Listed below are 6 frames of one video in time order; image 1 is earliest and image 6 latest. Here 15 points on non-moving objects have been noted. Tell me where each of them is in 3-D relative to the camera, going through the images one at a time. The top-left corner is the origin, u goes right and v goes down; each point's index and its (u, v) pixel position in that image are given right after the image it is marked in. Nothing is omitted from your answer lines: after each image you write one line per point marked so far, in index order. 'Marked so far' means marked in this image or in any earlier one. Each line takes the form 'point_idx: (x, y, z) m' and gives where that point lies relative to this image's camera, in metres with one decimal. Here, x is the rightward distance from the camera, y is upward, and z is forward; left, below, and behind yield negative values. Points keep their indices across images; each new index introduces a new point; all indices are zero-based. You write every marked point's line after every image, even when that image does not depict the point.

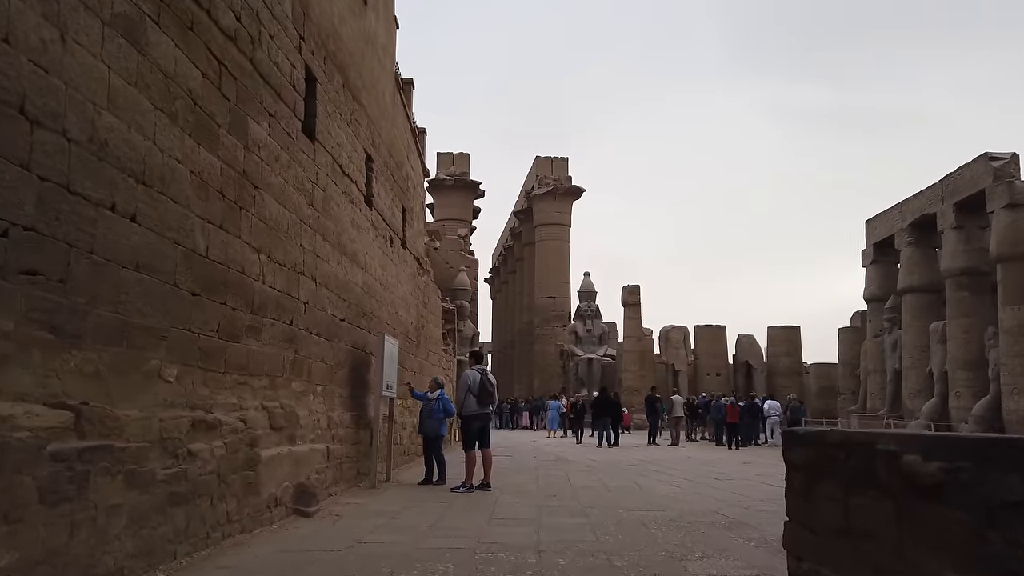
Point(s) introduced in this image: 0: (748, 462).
0: (+3.9, -2.9, +12.6) m
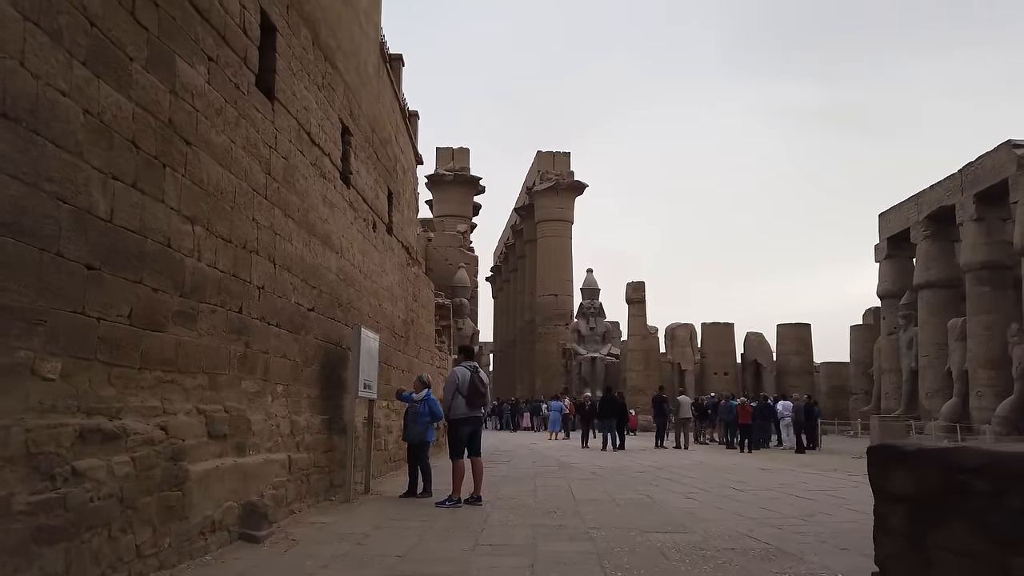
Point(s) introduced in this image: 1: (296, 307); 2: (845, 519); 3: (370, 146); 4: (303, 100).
0: (+3.9, -2.7, +11.7) m
1: (-1.8, -0.2, +6.2) m
2: (+2.6, -1.8, +6.0) m
3: (-1.7, +1.7, +9.0) m
4: (-1.8, +1.6, +6.5) m
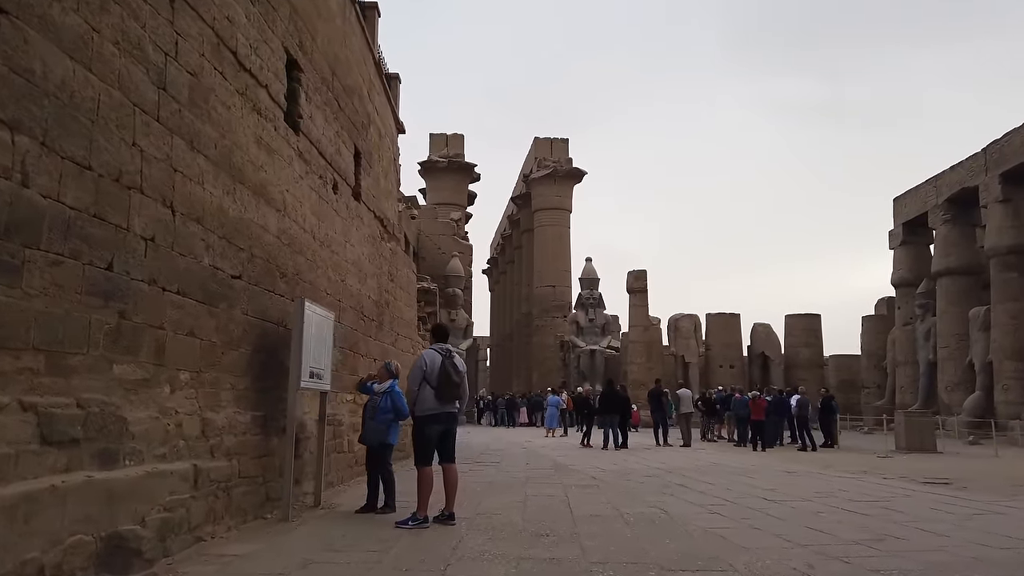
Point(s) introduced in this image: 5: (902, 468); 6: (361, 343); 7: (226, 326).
0: (+3.7, -2.4, +10.3) m
1: (-1.9, +0.1, +4.8) m
2: (+2.5, -1.6, +4.6) m
3: (-1.8, +1.9, +7.5) m
4: (-1.9, +1.8, +5.1) m
5: (+5.9, -2.7, +11.7) m
6: (-1.7, -0.6, +8.5) m
7: (-1.9, -0.2, +5.0) m
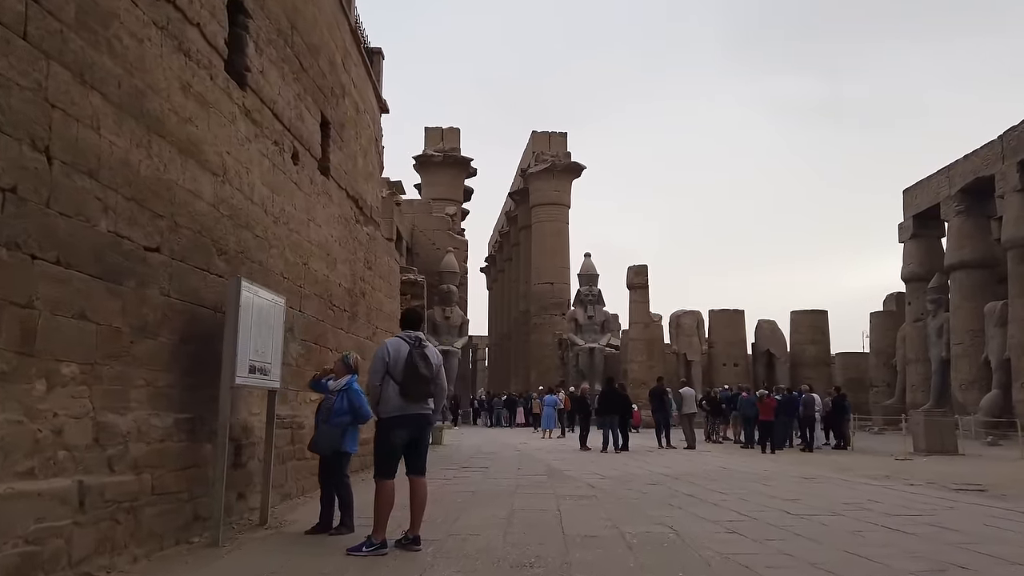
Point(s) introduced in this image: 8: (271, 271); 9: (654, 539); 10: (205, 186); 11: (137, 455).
0: (+3.6, -2.3, +9.3) m
1: (-2.0, +0.2, +3.9) m
2: (+2.4, -1.4, +3.7) m
3: (-1.9, +2.1, +6.6) m
4: (-2.0, +2.0, +4.1) m
5: (+5.8, -2.6, +10.7) m
6: (-1.8, -0.5, +7.5) m
7: (-2.0, -0.1, +4.1) m
8: (-1.9, +0.1, +5.9) m
9: (+0.9, -1.5, +4.7) m
10: (-1.9, +0.6, +4.9) m
11: (-1.9, -0.9, +4.0) m
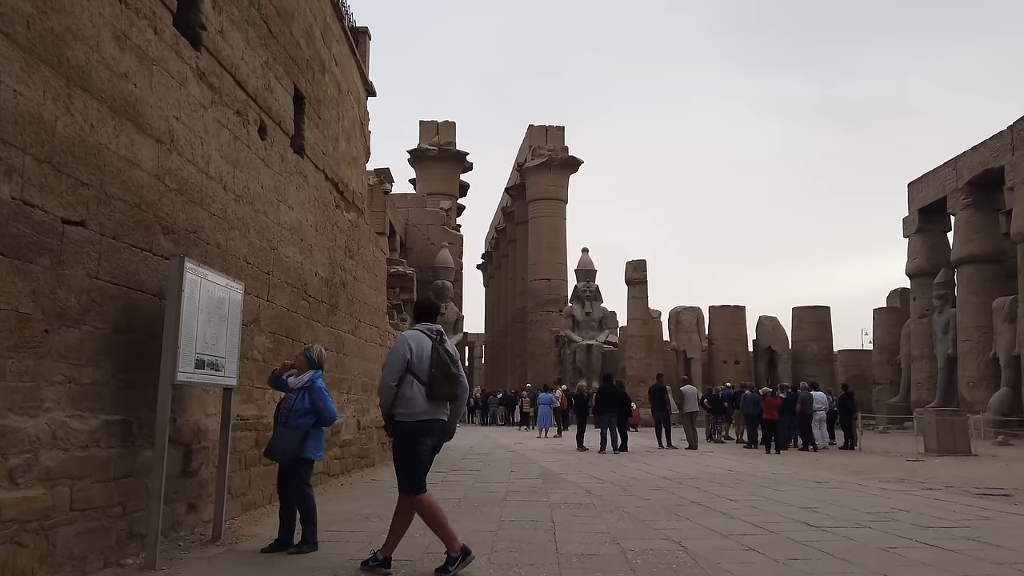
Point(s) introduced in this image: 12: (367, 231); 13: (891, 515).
0: (+3.5, -2.2, +8.7) m
1: (-2.1, +0.3, +3.3) m
2: (+2.3, -1.3, +3.1) m
3: (-2.0, +2.2, +6.0) m
4: (-2.1, +2.1, +3.5) m
5: (+5.7, -2.5, +10.1) m
6: (-1.9, -0.4, +6.9) m
7: (-2.1, 0.0, +3.5) m
8: (-1.9, +0.2, +5.3) m
9: (+0.8, -1.4, +4.1) m
10: (-2.0, +0.7, +4.2) m
11: (-2.0, -0.8, +3.4) m
12: (-1.8, +0.7, +9.7) m
13: (+2.9, -1.7, +5.8) m
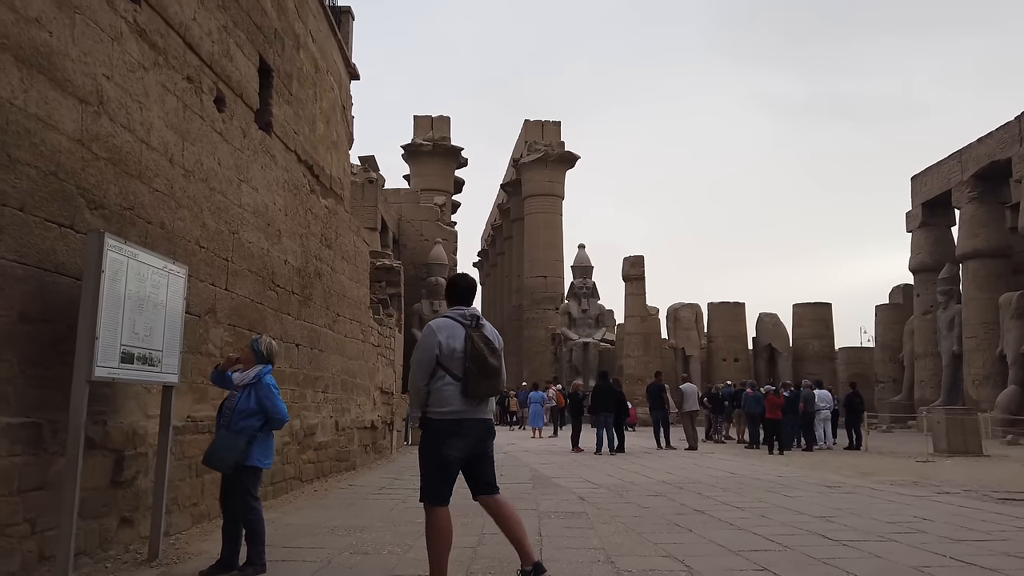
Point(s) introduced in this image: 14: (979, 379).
0: (+3.4, -2.1, +8.2) m
1: (-2.2, +0.4, +2.7) m
2: (+2.2, -1.2, +2.5) m
3: (-2.1, +2.3, +5.4) m
4: (-2.2, +2.2, +2.9) m
5: (+5.6, -2.4, +9.6) m
6: (-2.0, -0.3, +6.3) m
7: (-2.2, +0.1, +2.9) m
8: (-2.1, +0.3, +4.8) m
9: (+0.7, -1.4, +3.5) m
10: (-2.1, +0.8, +3.7) m
11: (-2.1, -0.7, +2.8) m
12: (-1.9, +0.8, +9.1) m
13: (+2.8, -1.6, +5.3) m
14: (+11.9, -2.3, +19.6) m
